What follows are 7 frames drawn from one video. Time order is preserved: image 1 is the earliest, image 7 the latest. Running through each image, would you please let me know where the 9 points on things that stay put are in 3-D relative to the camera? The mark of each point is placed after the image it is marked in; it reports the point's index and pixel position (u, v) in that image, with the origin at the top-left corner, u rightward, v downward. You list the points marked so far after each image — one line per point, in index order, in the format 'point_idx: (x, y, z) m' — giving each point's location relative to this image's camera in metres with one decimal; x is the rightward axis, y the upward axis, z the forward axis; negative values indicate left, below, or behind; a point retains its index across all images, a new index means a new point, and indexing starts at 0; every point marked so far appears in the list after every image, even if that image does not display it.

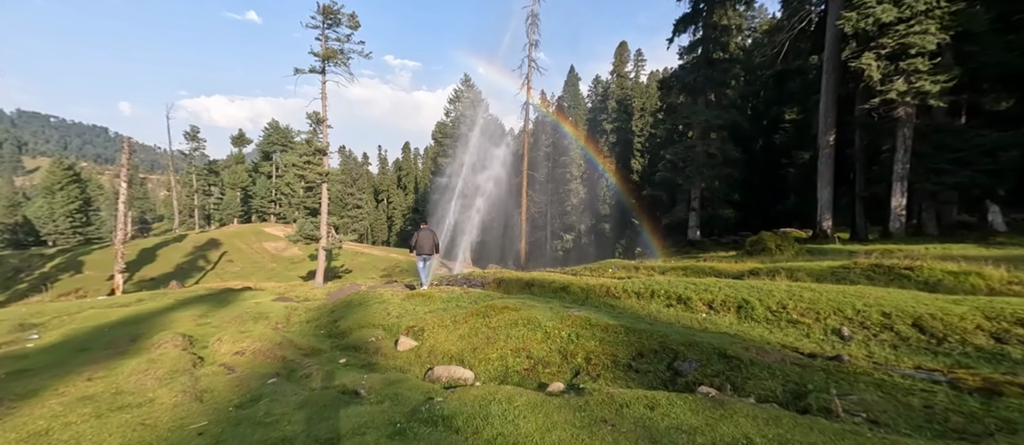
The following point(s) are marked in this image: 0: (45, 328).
0: (-14.2, -3.3, +12.7) m
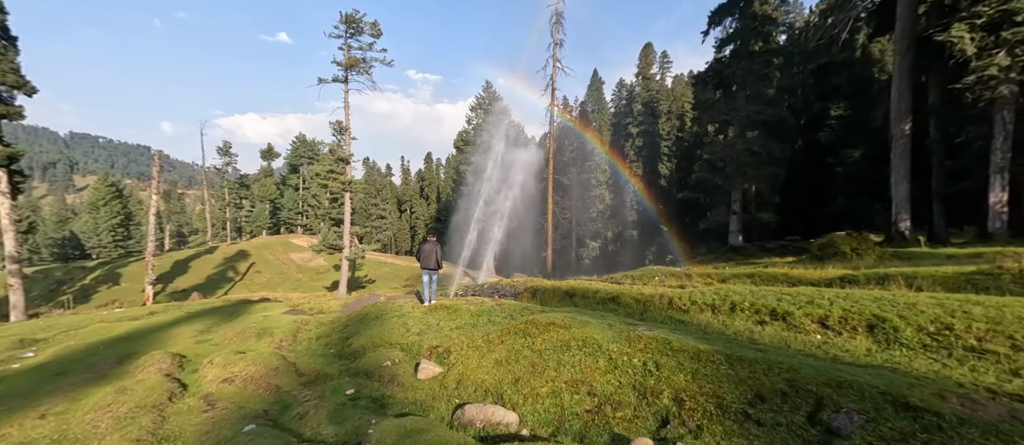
0: (-13.2, -3.5, +11.8) m
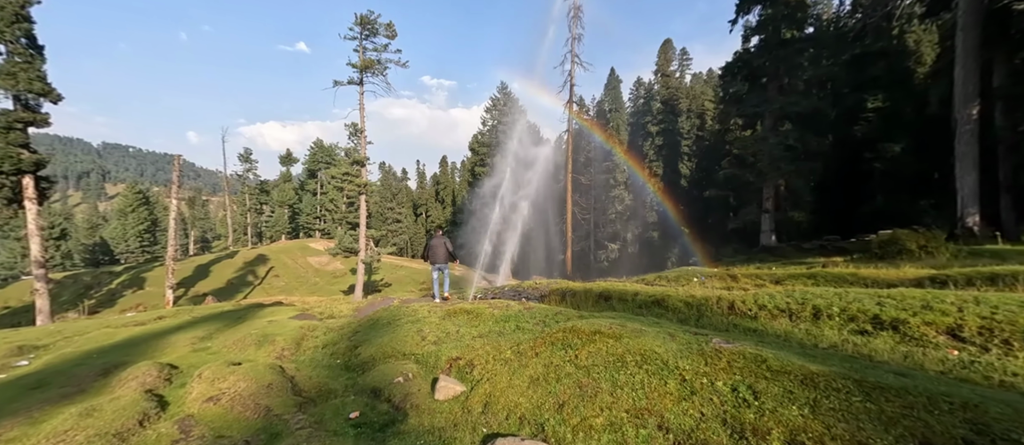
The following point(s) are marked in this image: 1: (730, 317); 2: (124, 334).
0: (-12.5, -3.5, +11.2) m
1: (+3.2, -1.4, +6.2) m
2: (-11.5, -3.3, +12.3) m
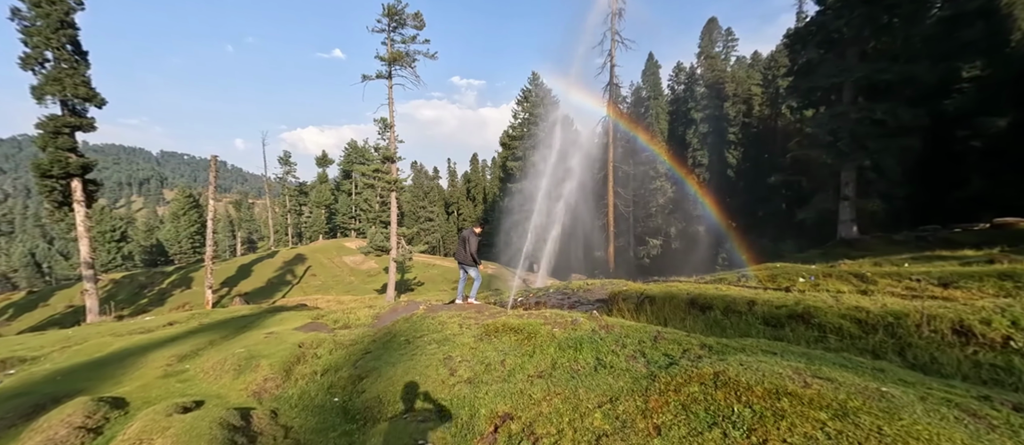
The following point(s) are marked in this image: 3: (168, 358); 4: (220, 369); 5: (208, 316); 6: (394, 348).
0: (-11.4, -3.4, +9.8) m
1: (+4.0, -1.1, +3.6) m
2: (-10.2, -3.2, +10.8) m
3: (-6.2, -2.5, +7.6) m
4: (-4.4, -2.2, +6.3) m
5: (-11.9, -3.7, +16.3) m
6: (-1.8, -1.9, +6.4) m
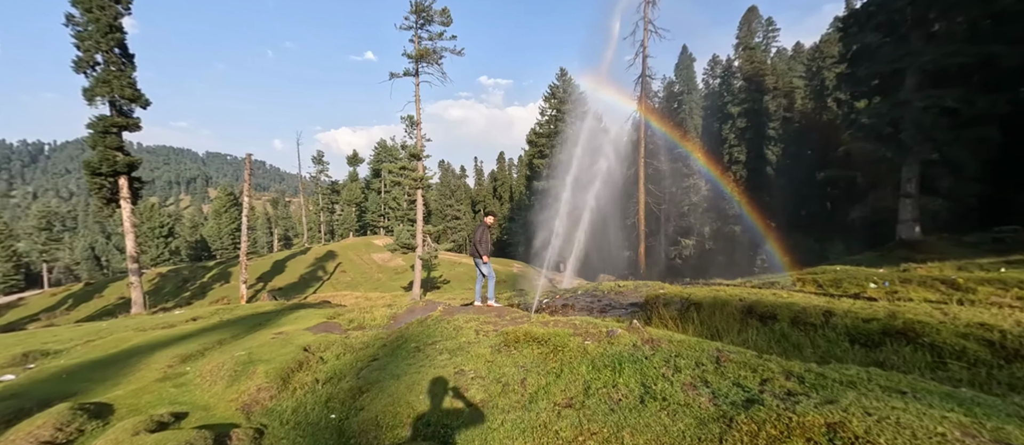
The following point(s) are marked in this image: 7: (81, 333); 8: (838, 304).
0: (-10.8, -3.2, +9.7) m
1: (+4.1, -1.0, +2.5) m
2: (-9.6, -3.0, +10.6) m
3: (-5.8, -2.3, +7.1) m
4: (-4.1, -2.1, +5.7) m
5: (-10.9, -3.5, +16.2) m
6: (-1.5, -1.8, +5.7) m
7: (-15.3, -3.9, +14.8) m
8: (+4.7, -1.1, +6.0) m
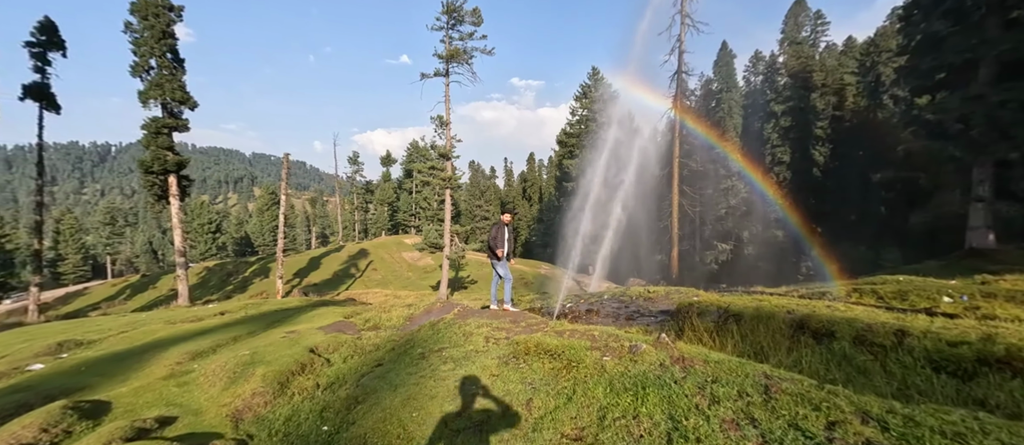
0: (-10.3, -3.0, +9.9) m
1: (+4.0, -1.1, +1.7) m
2: (-9.1, -2.9, +10.8) m
3: (-5.6, -2.2, +7.0) m
4: (-3.9, -2.0, +5.5) m
5: (-10.0, -3.3, +16.4) m
6: (-1.3, -1.8, +5.3) m
7: (-14.5, -3.7, +15.3) m
8: (+4.9, -1.2, +5.1) m
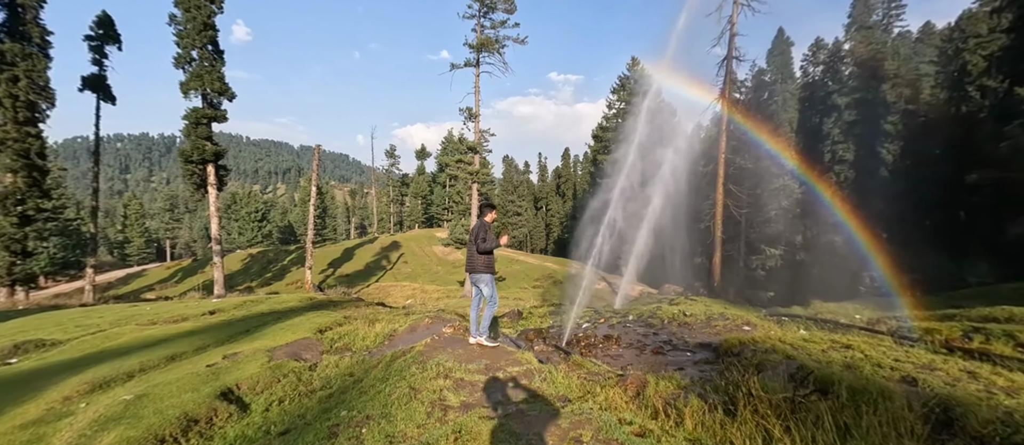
0: (-10.3, -2.8, +9.0) m
1: (+3.4, -1.3, -0.4) m
2: (-9.0, -2.7, +9.7) m
3: (-5.8, -2.2, +5.6) m
4: (-4.3, -2.0, +4.0) m
5: (-9.4, -3.0, +15.4) m
6: (-1.7, -1.8, +3.6) m
7: (-14.1, -3.3, +14.7) m
8: (+4.5, -1.4, +2.9) m
